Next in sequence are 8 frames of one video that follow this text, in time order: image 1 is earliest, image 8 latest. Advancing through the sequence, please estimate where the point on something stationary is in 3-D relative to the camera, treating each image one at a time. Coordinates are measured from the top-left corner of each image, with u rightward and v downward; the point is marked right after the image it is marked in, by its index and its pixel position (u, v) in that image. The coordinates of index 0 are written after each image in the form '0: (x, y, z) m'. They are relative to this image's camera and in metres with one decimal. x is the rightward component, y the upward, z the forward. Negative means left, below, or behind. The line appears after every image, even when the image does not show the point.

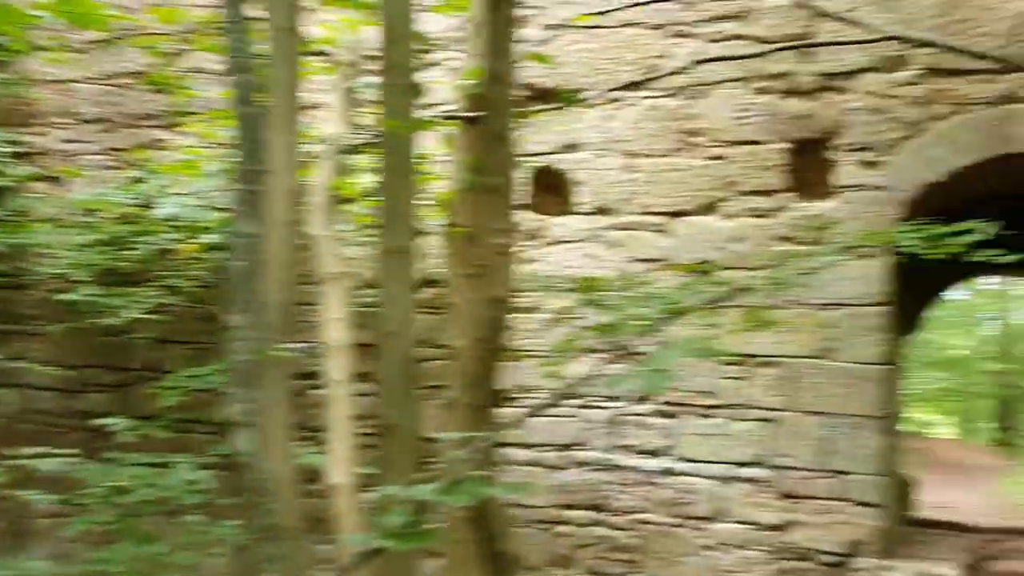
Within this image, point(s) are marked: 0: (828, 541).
0: (+1.3, -1.0, +4.0) m
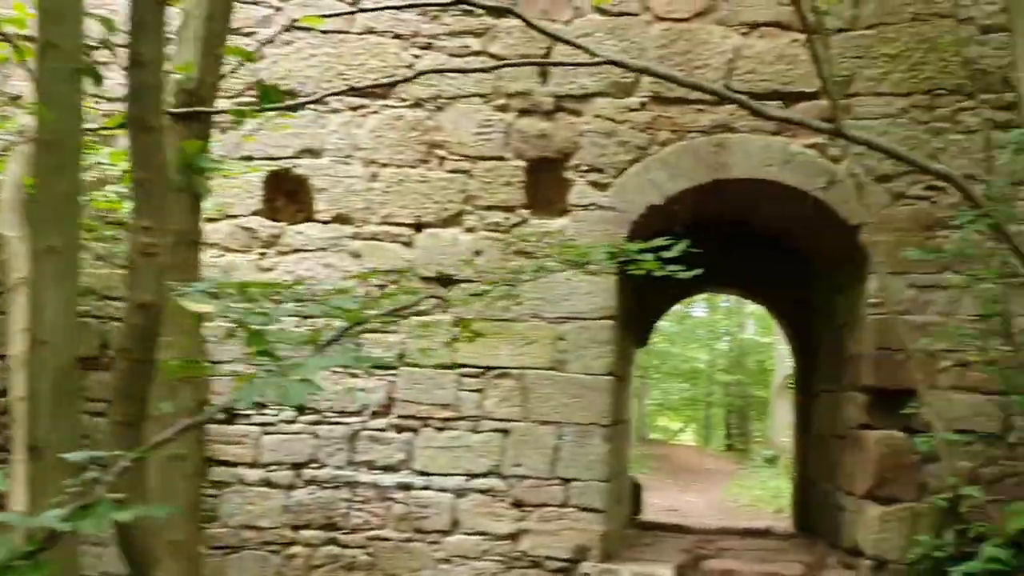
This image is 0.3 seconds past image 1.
0: (+0.2, -1.1, +4.1) m
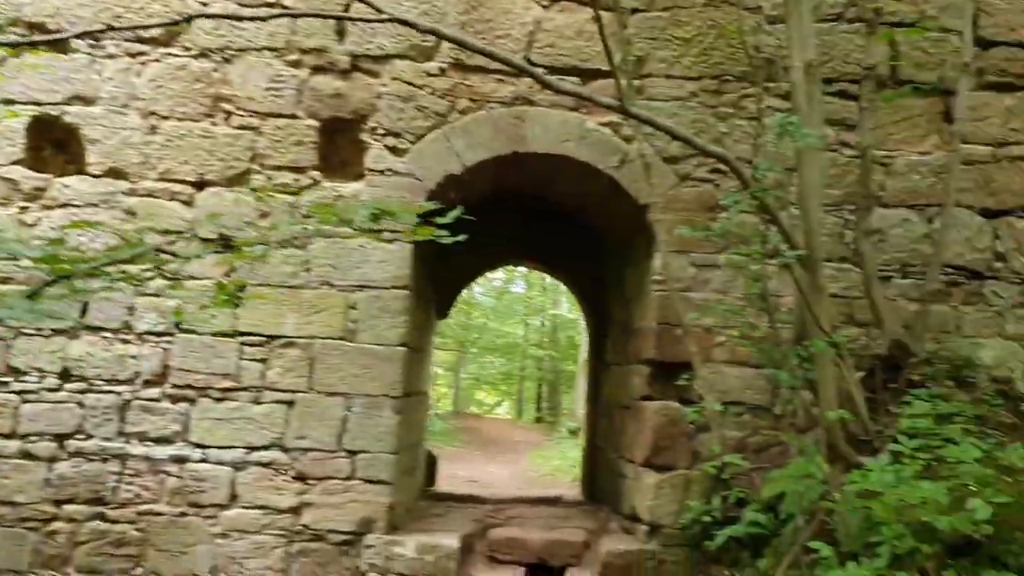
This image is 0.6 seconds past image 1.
0: (-0.7, -1.0, +4.0) m
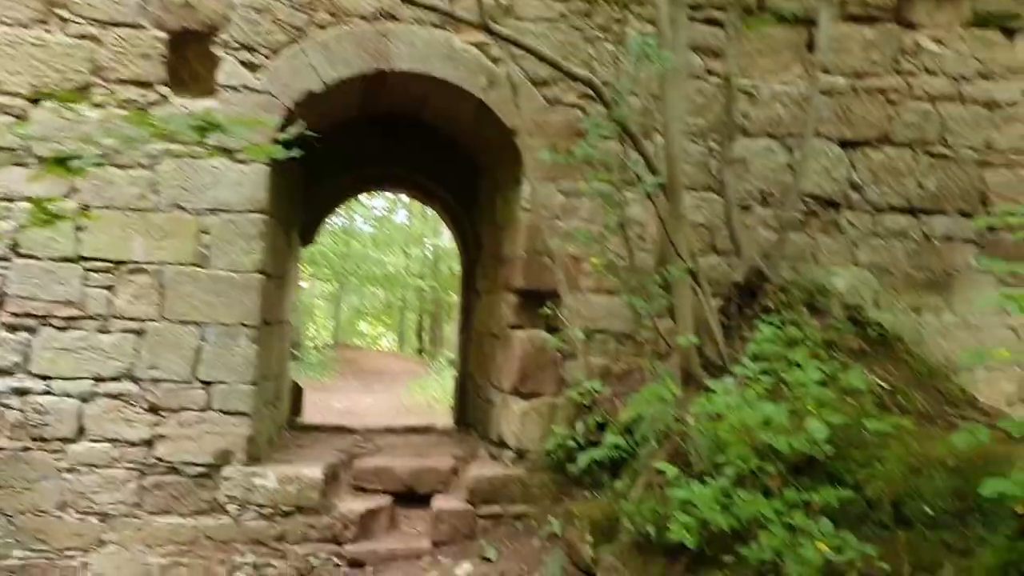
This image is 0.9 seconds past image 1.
0: (-1.3, -0.7, +3.9) m
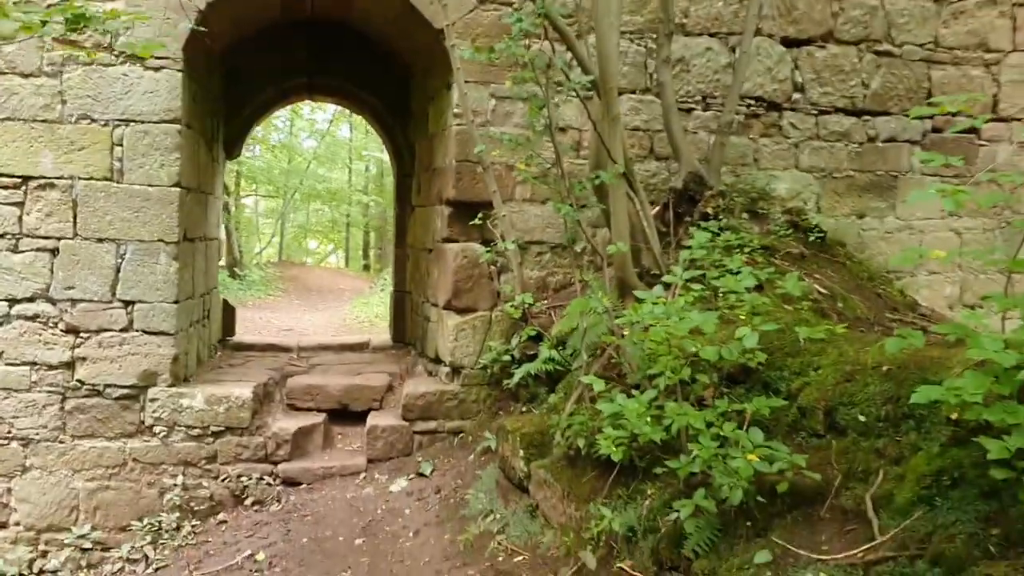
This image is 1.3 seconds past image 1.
0: (-1.5, -0.3, +3.7) m
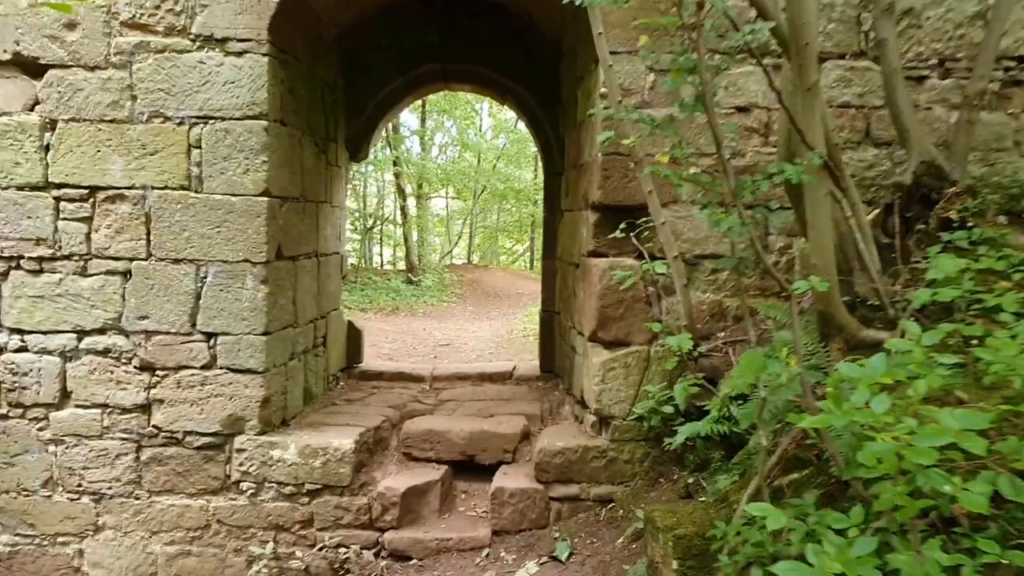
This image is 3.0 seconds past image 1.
0: (-1.0, -0.4, +3.1) m
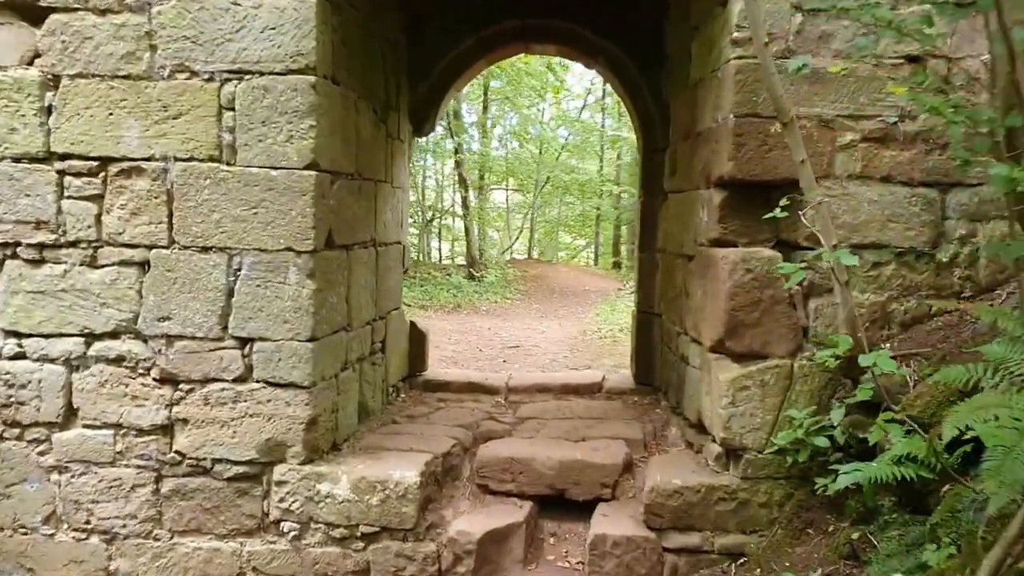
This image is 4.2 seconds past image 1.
0: (-0.7, -0.4, +2.6) m
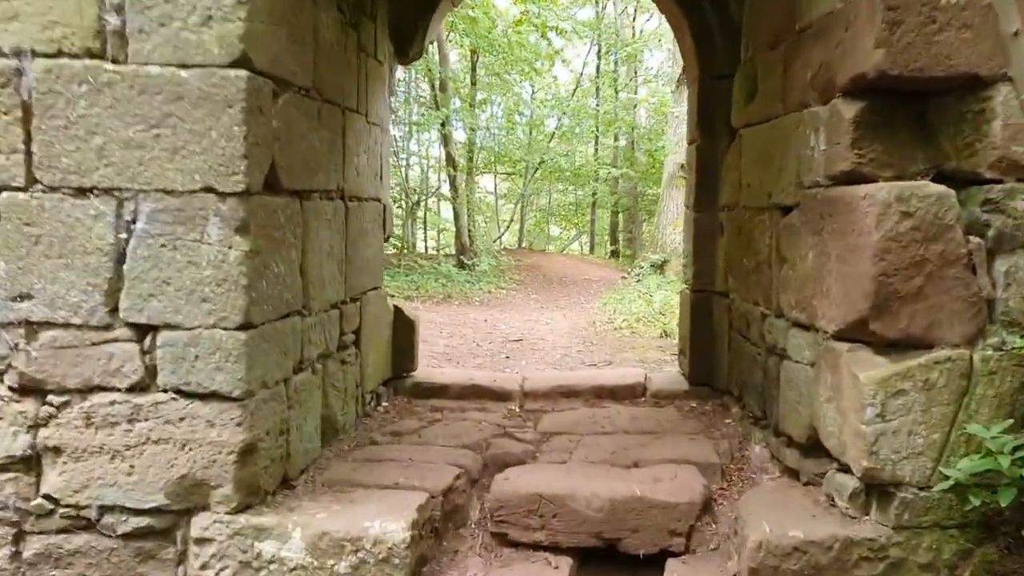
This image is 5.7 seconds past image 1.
0: (-0.7, -0.3, +1.7) m
